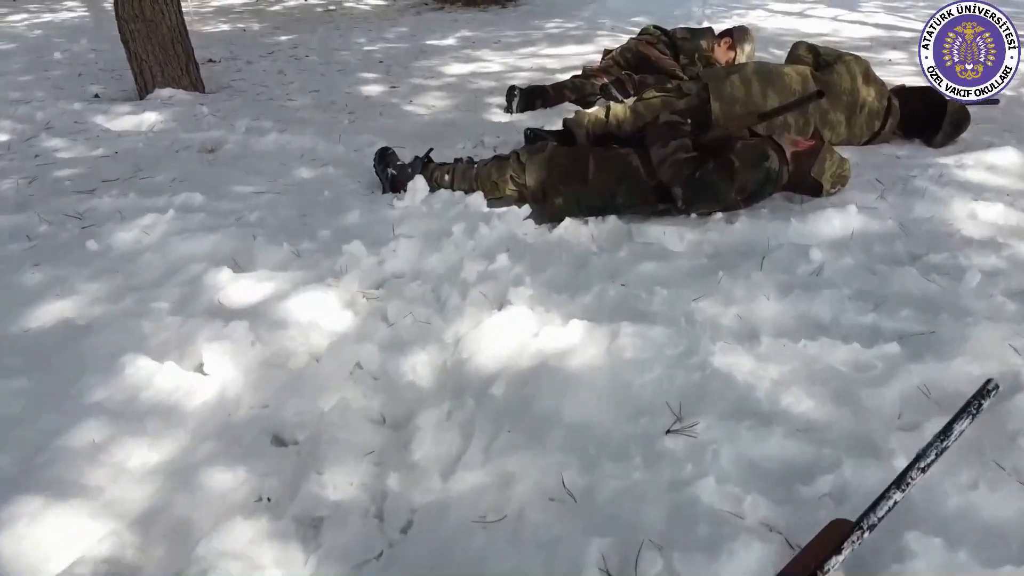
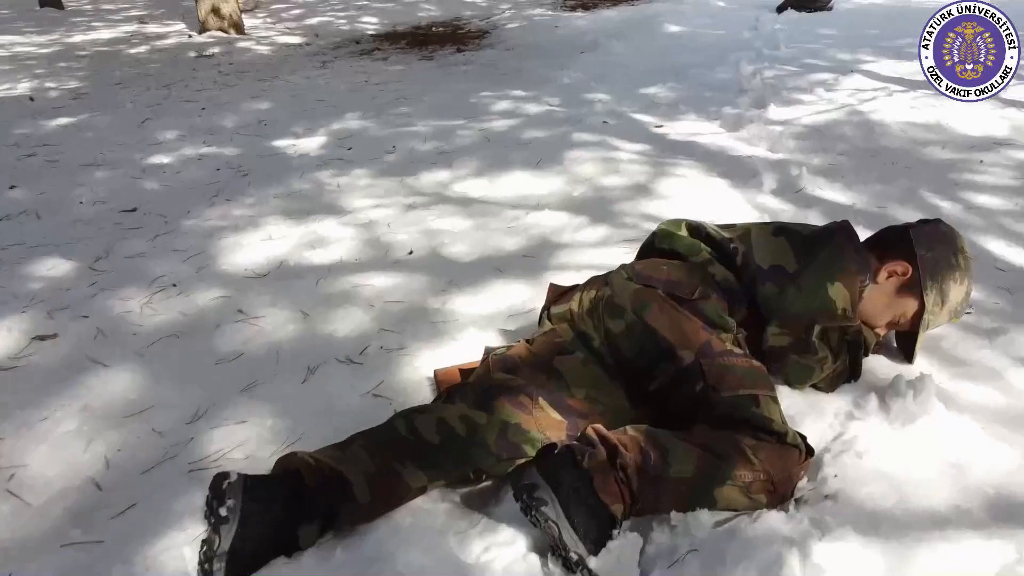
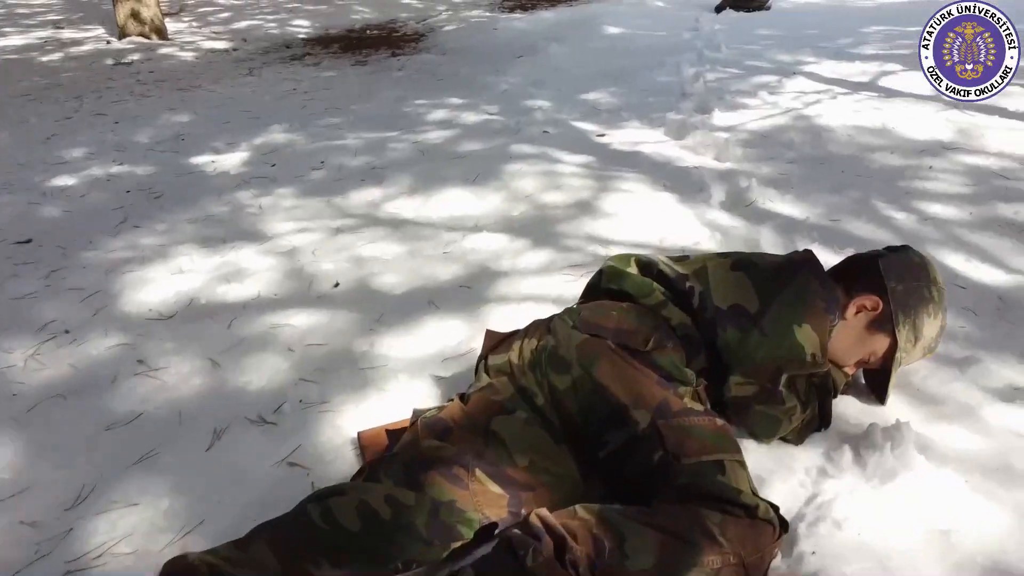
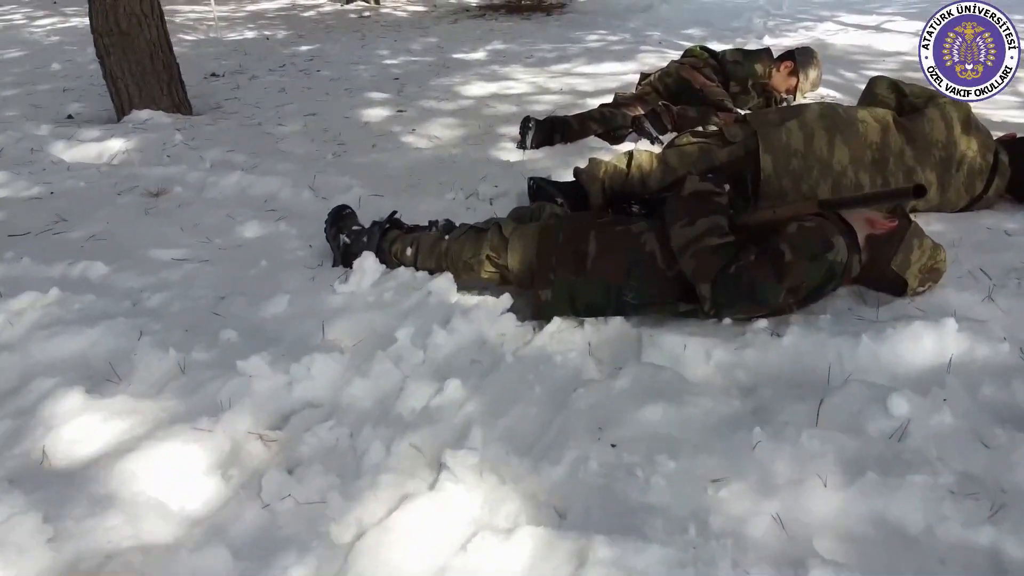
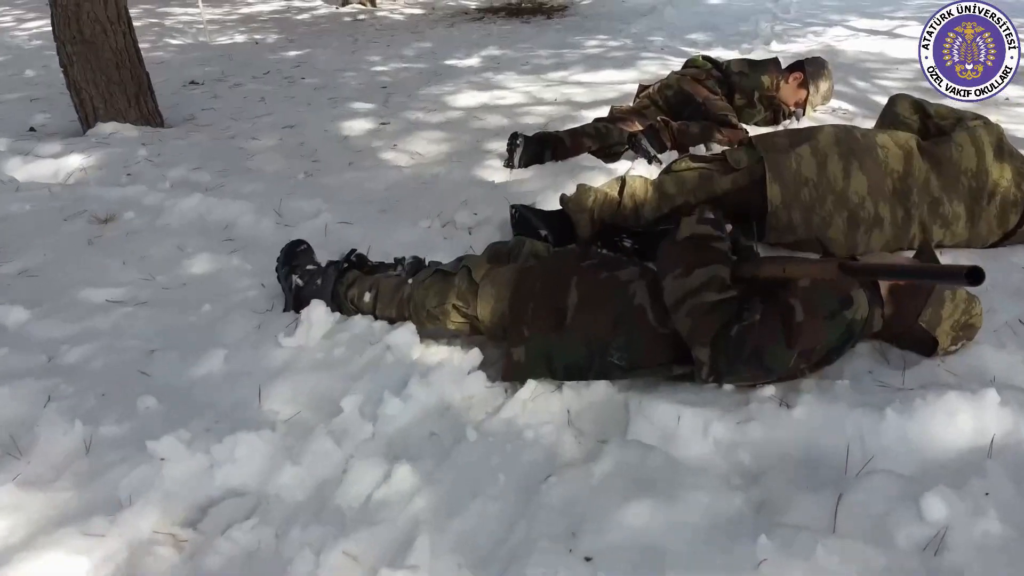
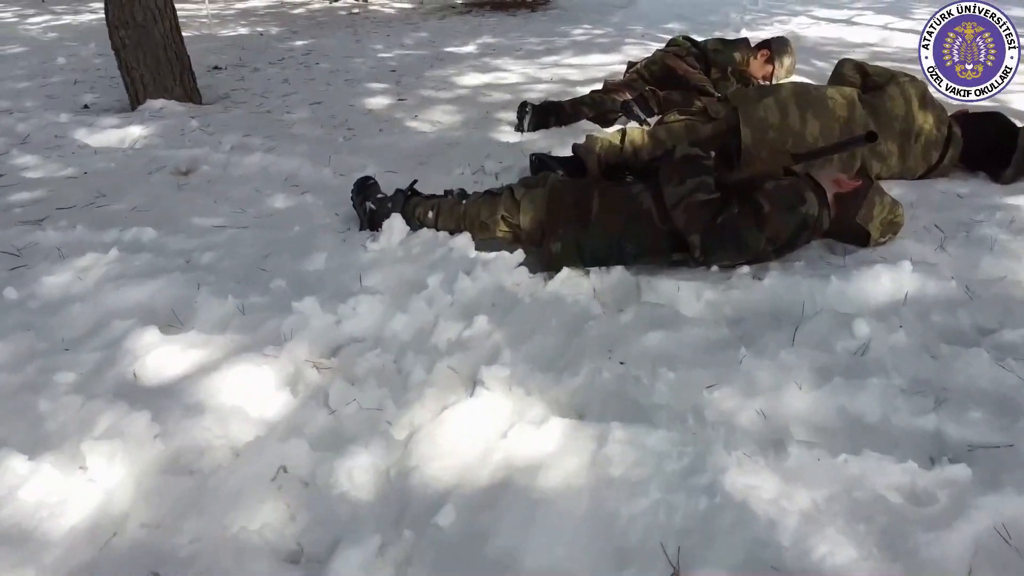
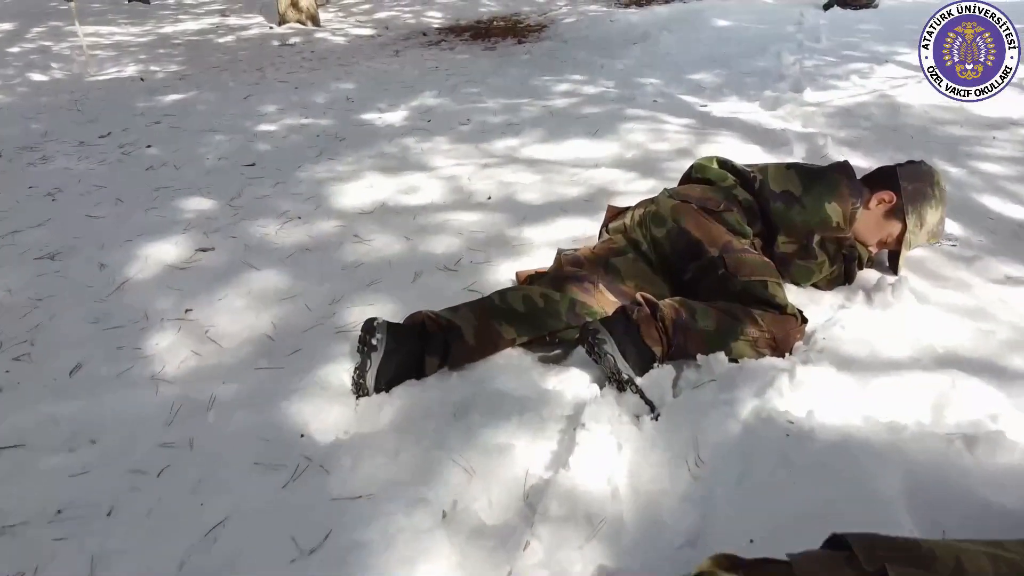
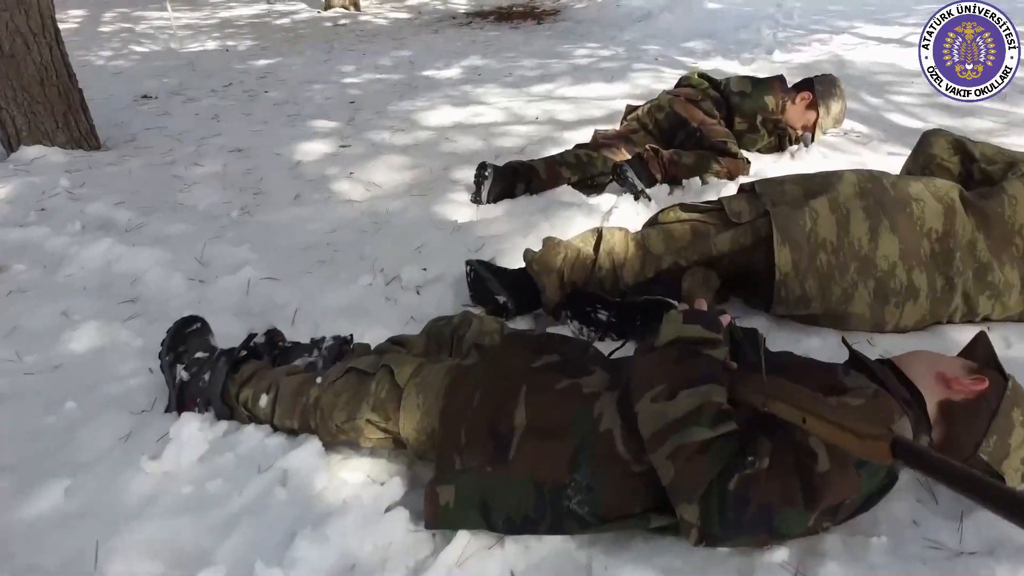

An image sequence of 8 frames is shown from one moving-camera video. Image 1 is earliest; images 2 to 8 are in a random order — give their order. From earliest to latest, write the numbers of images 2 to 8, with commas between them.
6, 4, 5, 8, 7, 2, 3
